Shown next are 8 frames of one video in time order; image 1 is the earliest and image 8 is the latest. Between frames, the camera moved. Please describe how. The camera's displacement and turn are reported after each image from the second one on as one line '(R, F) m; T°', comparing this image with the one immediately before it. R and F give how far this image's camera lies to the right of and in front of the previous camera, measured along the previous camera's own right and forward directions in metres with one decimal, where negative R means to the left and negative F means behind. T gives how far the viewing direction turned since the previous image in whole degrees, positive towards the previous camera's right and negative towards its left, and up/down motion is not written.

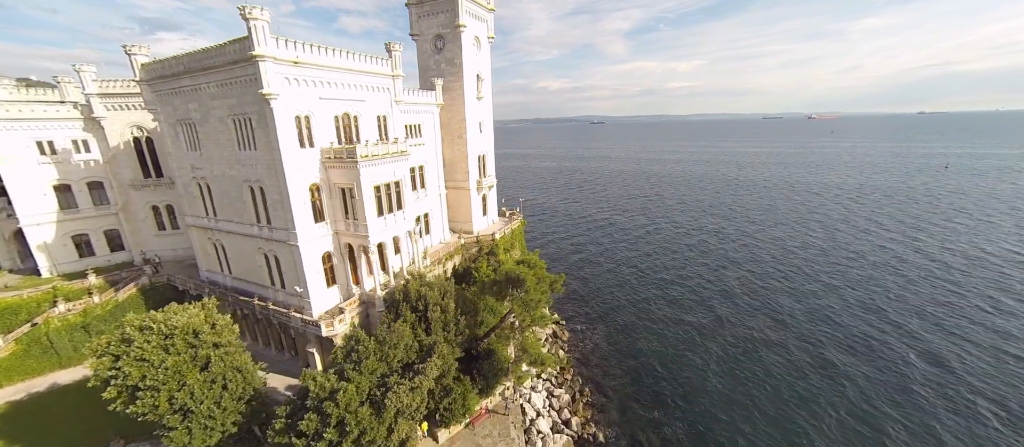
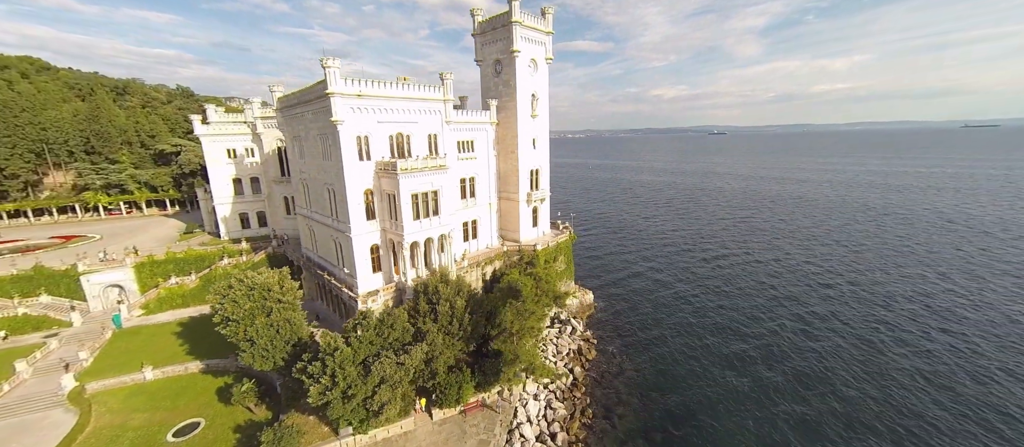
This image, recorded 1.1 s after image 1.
(+7.2, -1.1) m; -17°
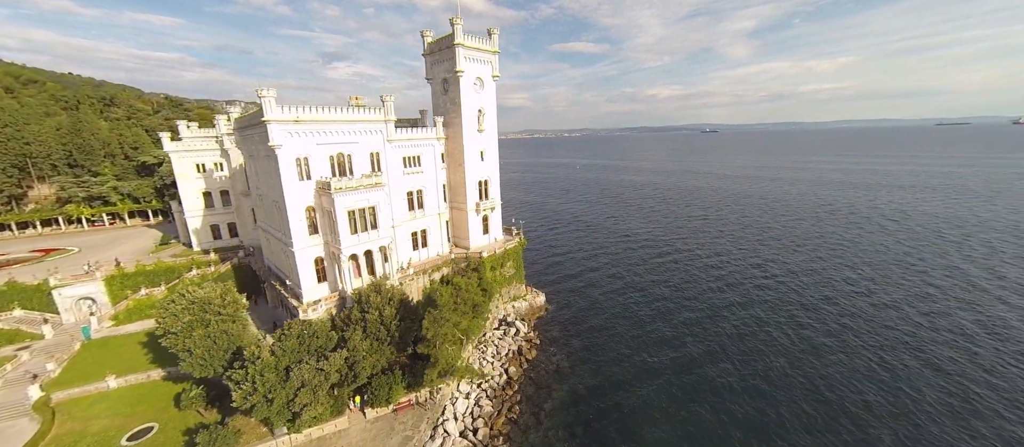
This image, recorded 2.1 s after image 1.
(+6.2, -2.3) m; 0°
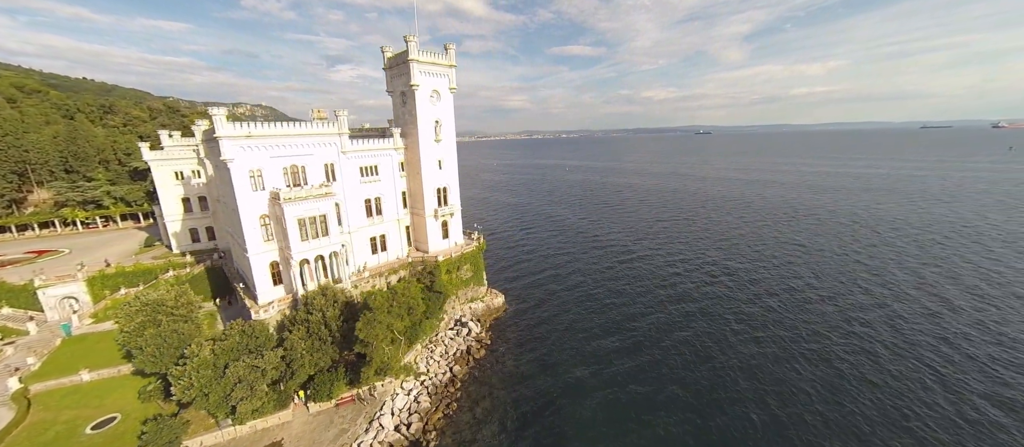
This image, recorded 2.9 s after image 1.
(+6.3, -2.0) m; -1°
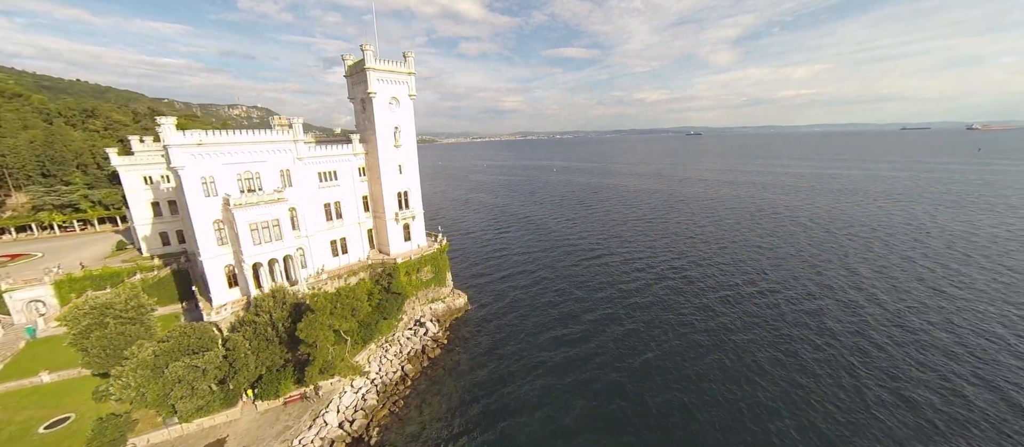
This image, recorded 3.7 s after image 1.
(+5.2, -1.2) m; 0°
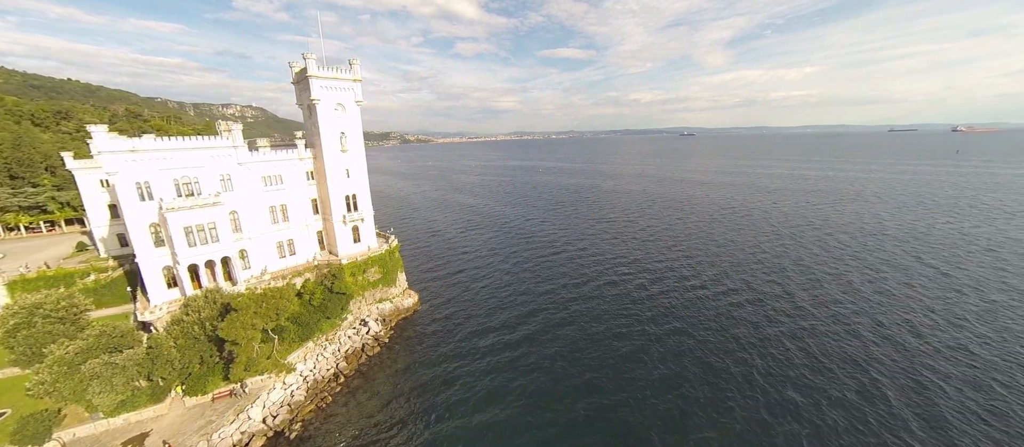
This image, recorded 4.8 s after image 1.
(+7.3, -1.5) m; 0°
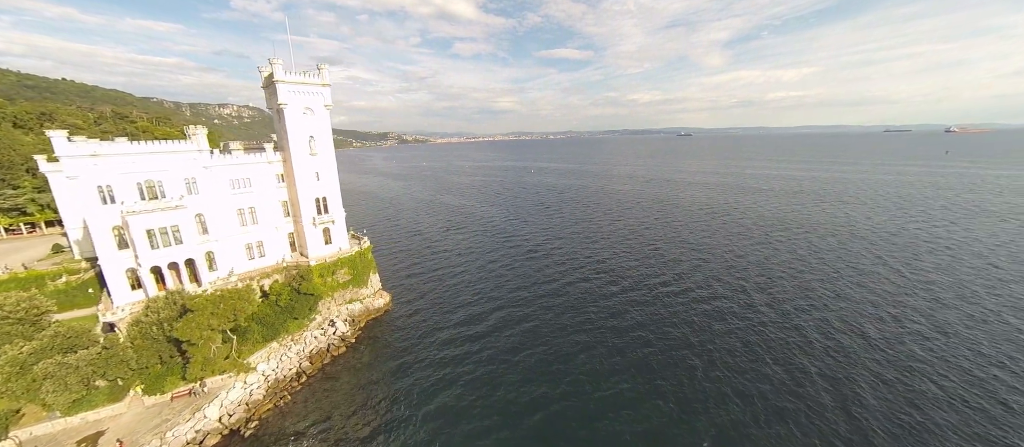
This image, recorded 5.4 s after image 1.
(+4.4, -0.8) m; 0°
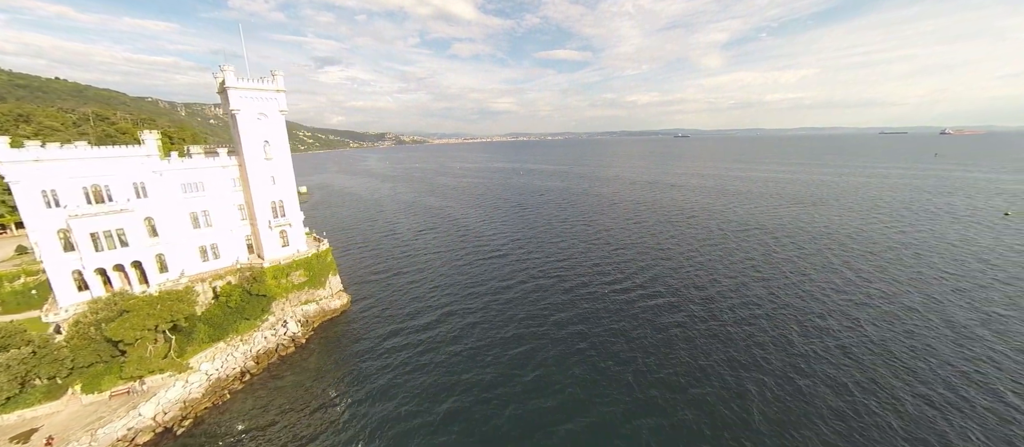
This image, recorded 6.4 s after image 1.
(+6.8, -1.1) m; 0°
